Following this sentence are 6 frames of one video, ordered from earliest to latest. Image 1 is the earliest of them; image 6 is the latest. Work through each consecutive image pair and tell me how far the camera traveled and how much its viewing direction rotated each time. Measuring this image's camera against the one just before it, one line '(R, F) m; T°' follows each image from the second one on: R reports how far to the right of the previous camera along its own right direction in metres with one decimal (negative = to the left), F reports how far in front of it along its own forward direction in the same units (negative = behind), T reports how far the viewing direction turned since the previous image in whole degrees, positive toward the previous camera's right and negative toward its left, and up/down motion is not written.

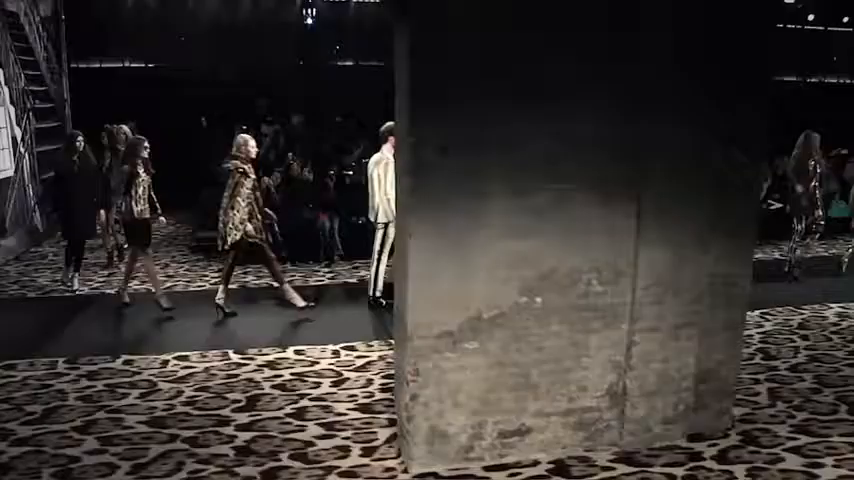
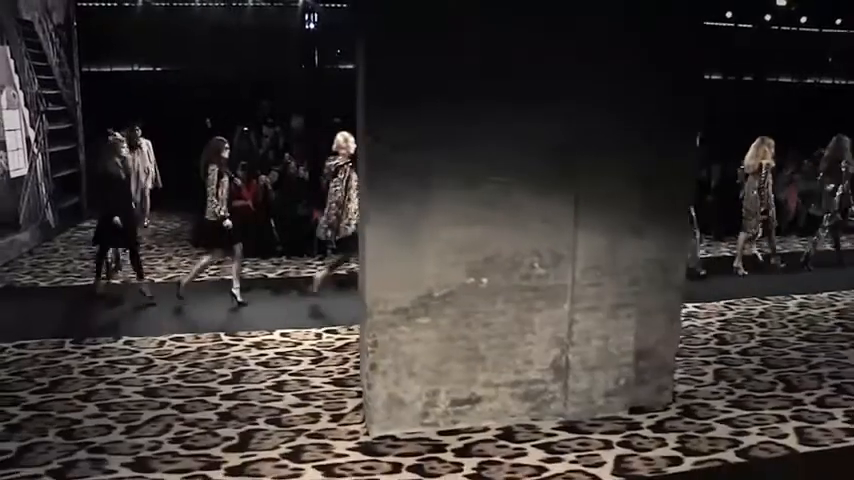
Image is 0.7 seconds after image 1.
(+0.3, -0.5) m; -1°
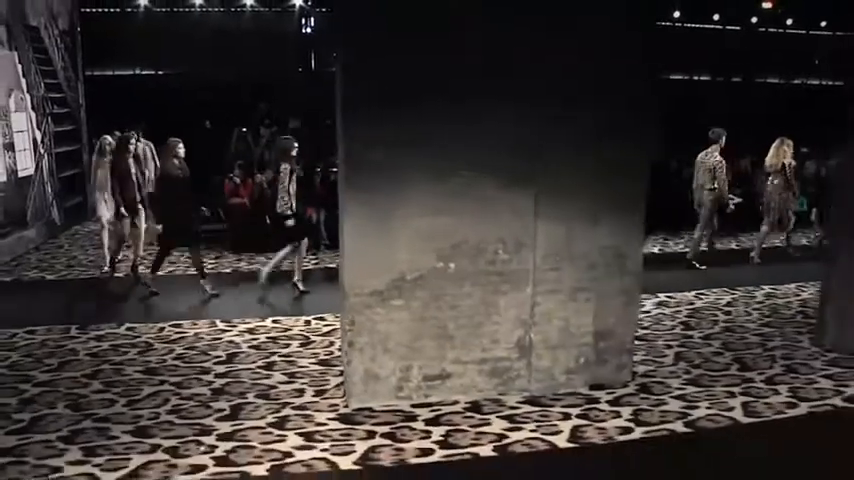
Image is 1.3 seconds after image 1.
(+0.2, -0.4) m; 0°
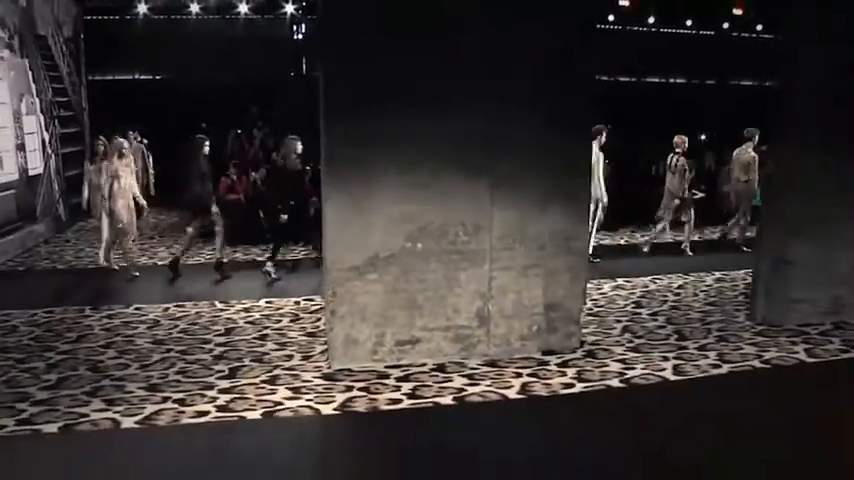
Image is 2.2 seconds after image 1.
(+0.2, -0.8) m; 0°
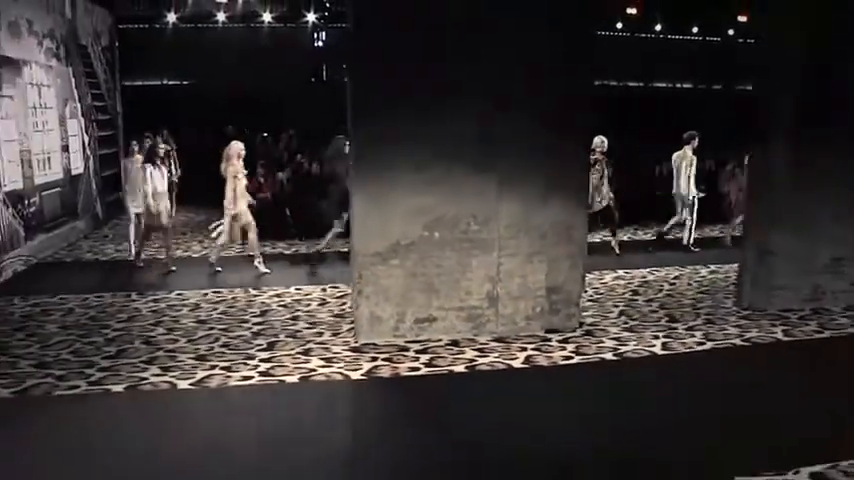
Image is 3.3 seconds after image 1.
(0.0, -0.8) m; -1°
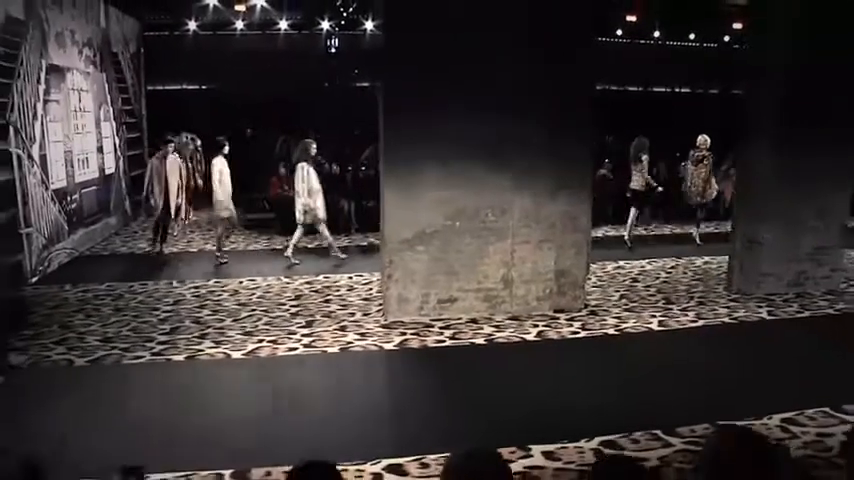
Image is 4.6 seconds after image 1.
(-0.2, -0.8) m; 0°
